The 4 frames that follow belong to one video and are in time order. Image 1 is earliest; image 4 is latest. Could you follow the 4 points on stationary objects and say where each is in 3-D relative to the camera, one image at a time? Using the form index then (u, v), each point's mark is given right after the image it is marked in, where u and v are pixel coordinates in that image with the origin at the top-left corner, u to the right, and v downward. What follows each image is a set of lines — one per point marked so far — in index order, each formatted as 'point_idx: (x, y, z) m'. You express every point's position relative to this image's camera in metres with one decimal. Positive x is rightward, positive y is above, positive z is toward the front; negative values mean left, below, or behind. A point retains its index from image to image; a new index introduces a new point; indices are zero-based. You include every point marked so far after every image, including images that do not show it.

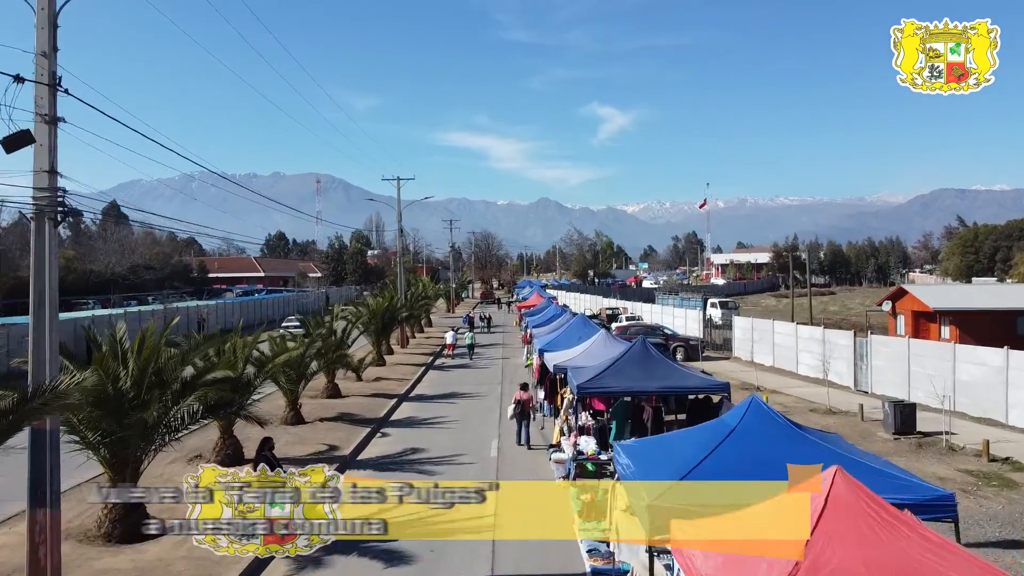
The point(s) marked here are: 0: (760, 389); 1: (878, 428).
0: (+6.9, -2.8, +19.5) m
1: (+7.4, -2.8, +14.3) m
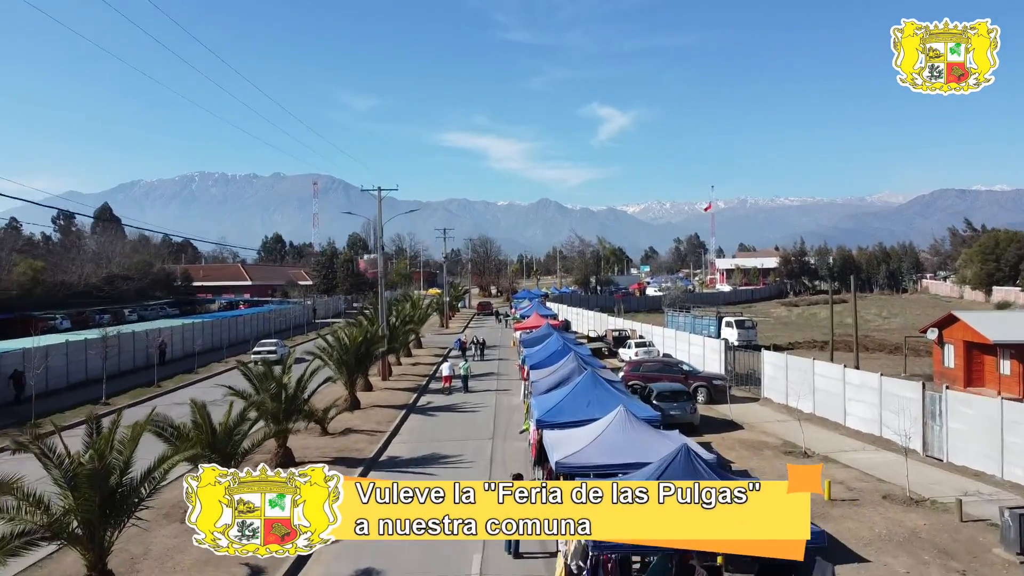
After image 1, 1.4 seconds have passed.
0: (+6.7, -3.7, +15.9) m
1: (+7.2, -3.8, +10.7) m
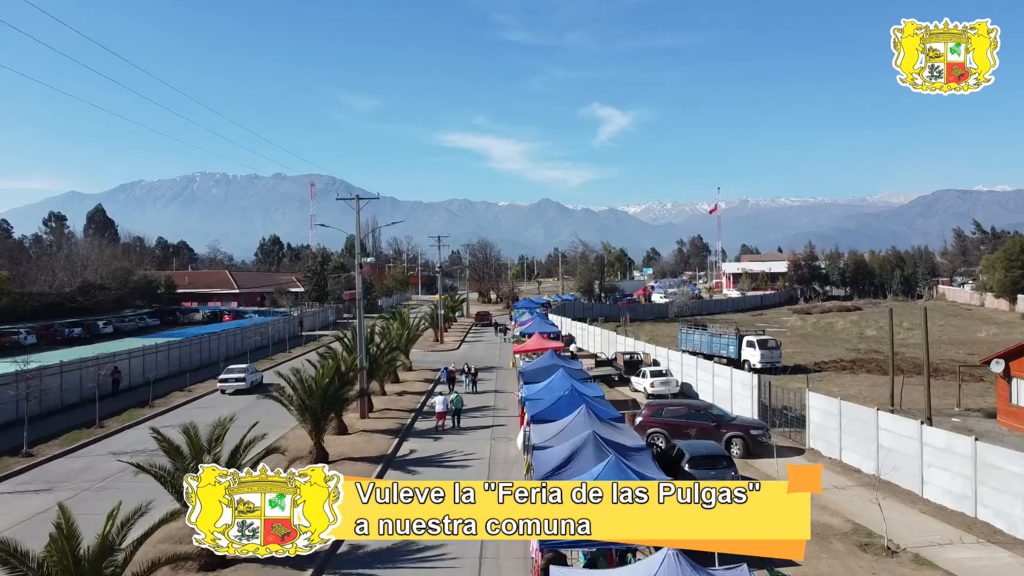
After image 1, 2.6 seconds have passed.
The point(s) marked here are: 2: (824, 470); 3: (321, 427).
0: (+6.6, -4.5, +12.2) m
1: (+7.2, -4.6, +7.1) m
2: (+7.6, -4.4, +17.3) m
3: (-5.2, -3.8, +19.1) m
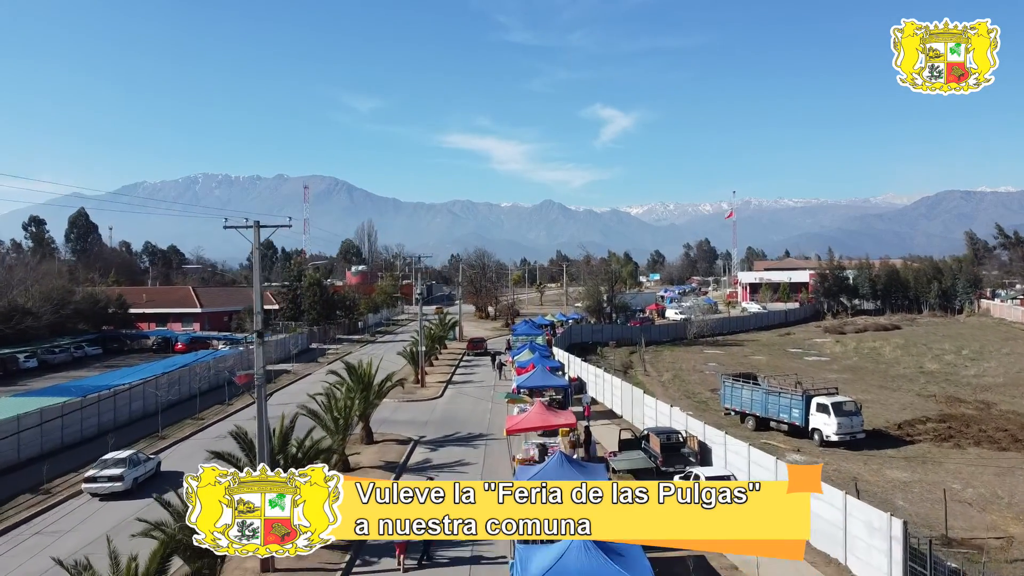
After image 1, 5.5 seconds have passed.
0: (+6.3, -6.2, +3.5) m
1: (+6.8, -6.2, -1.6) m
2: (+7.3, -6.1, +8.6) m
3: (-5.5, -5.5, +10.5) m
